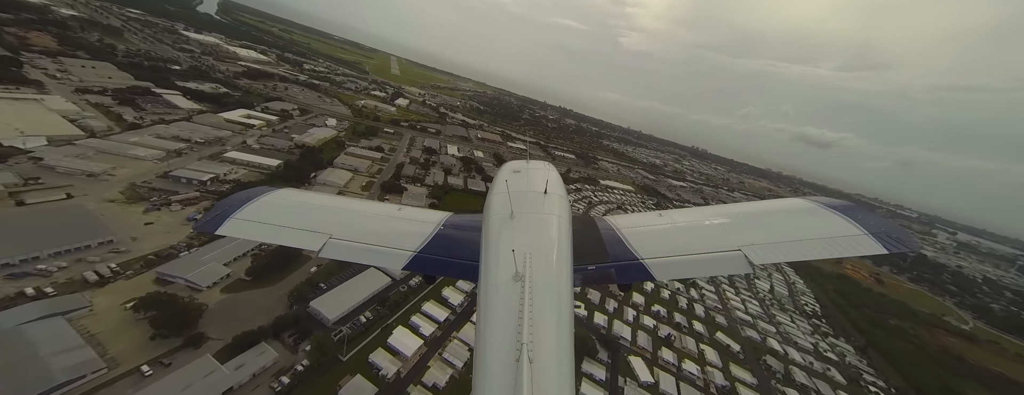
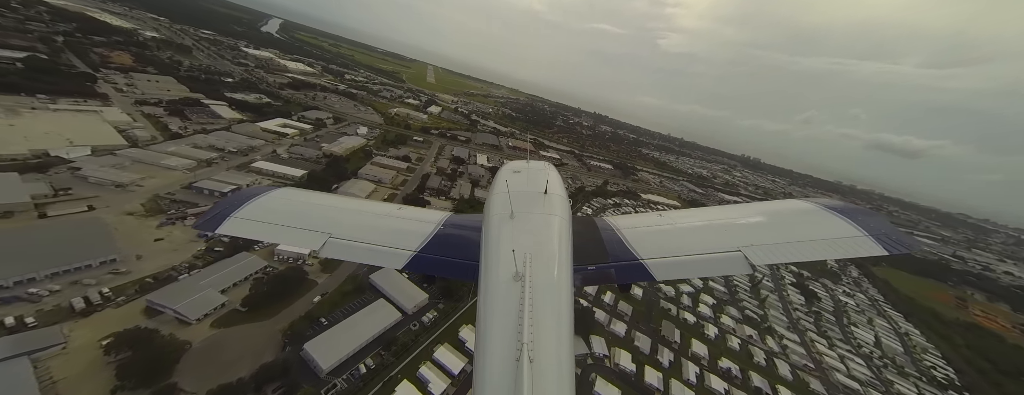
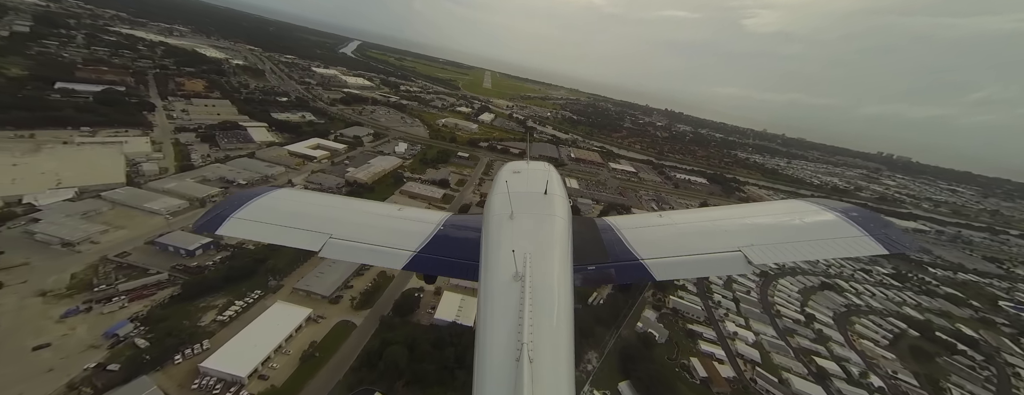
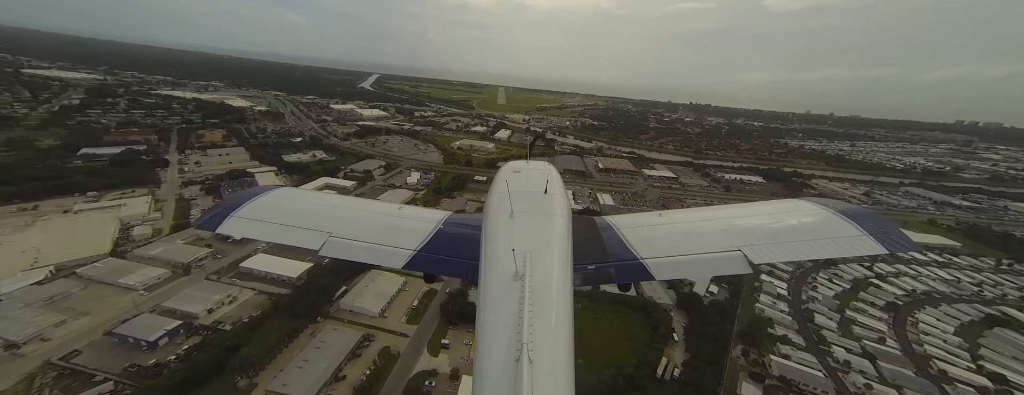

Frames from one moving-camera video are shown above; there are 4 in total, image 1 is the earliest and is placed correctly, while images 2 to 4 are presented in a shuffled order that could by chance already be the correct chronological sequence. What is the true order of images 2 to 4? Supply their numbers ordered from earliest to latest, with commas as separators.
2, 3, 4
